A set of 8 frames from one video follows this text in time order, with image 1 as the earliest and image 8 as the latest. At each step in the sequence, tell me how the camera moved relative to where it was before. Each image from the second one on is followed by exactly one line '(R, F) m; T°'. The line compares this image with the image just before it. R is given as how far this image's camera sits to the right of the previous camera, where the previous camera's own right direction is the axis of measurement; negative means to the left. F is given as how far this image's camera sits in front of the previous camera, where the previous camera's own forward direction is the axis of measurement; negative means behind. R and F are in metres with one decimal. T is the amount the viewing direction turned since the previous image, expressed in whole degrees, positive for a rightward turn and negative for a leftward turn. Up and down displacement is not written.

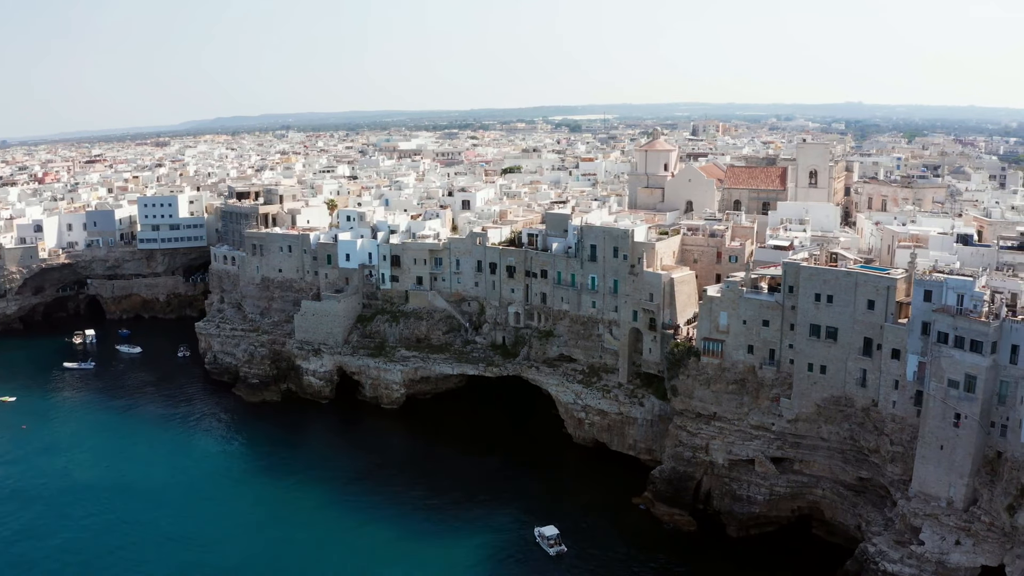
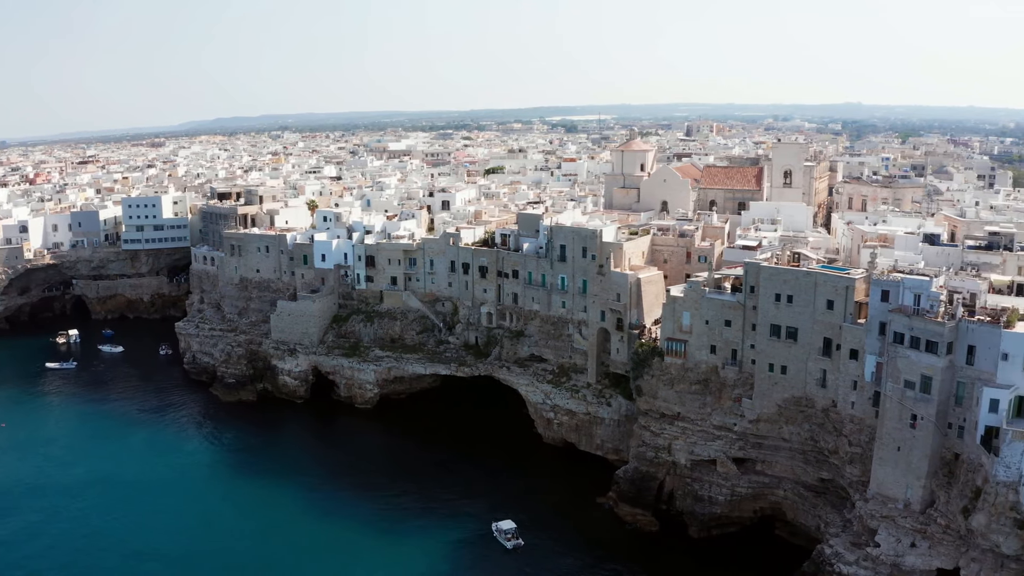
(+2.5, 0.0) m; -1°
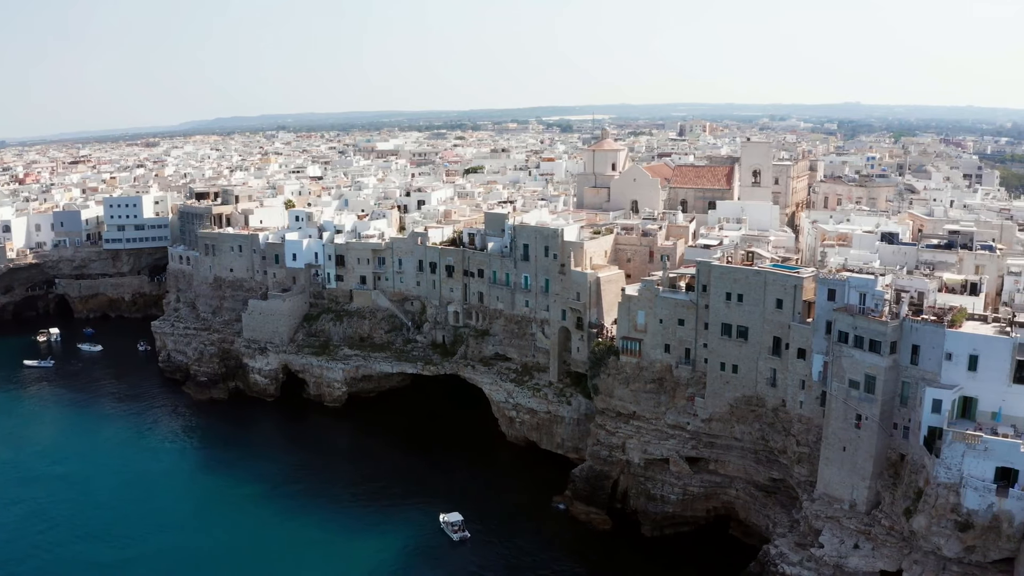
(+3.0, -0.1) m; -1°
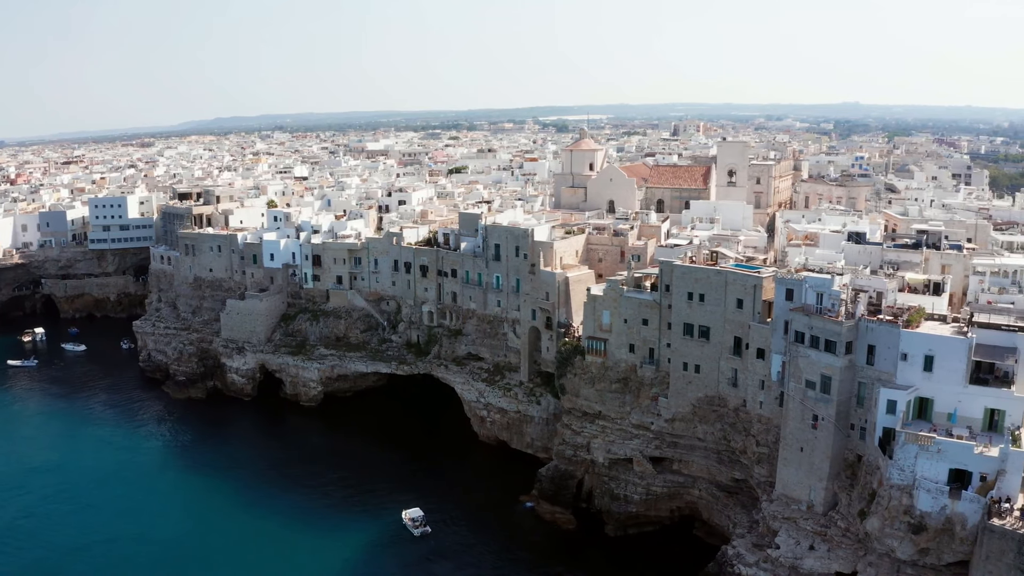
(+2.3, -0.1) m; -1°
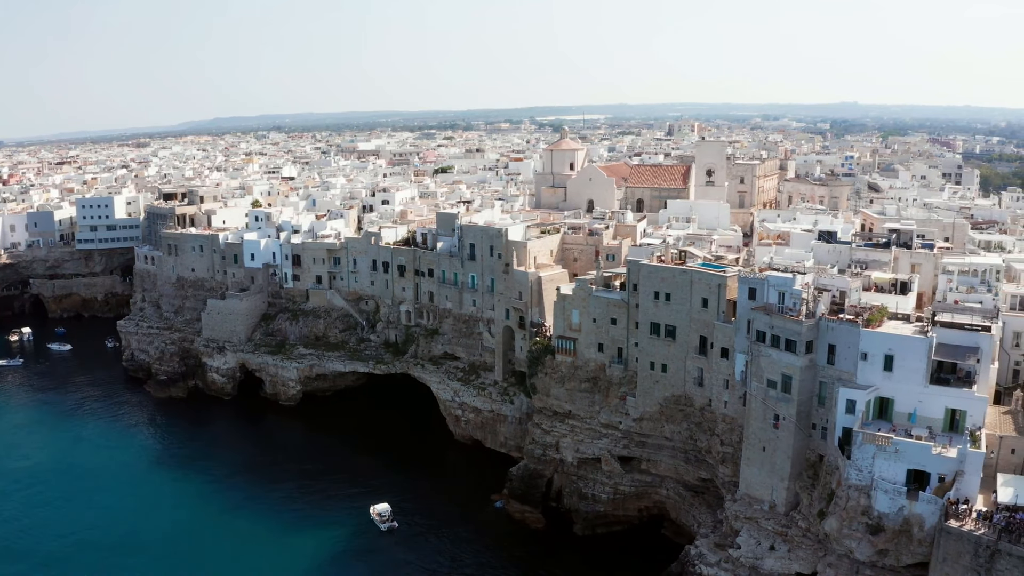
(+2.0, 0.0) m; 0°
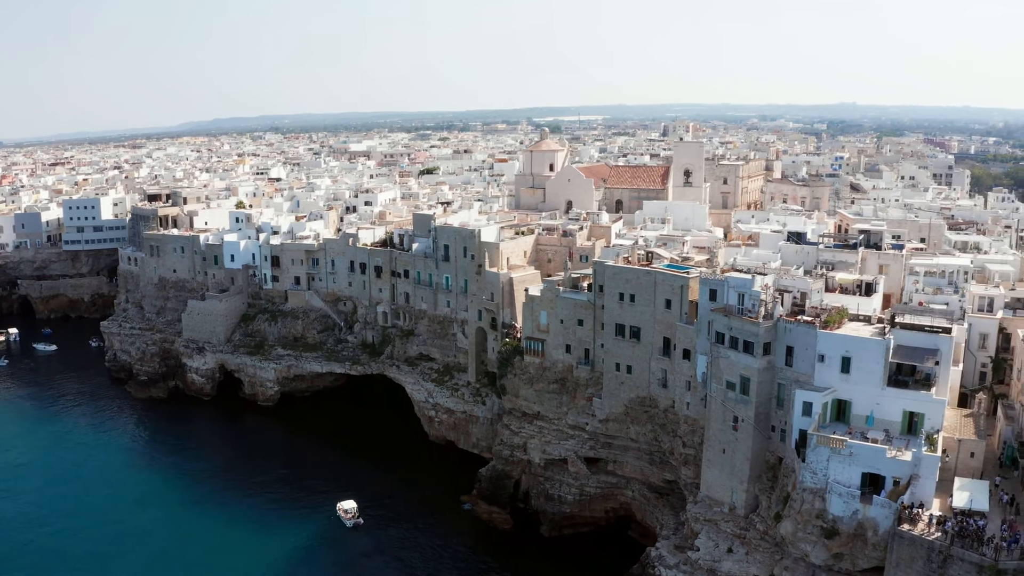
(+2.1, 0.0) m; 0°
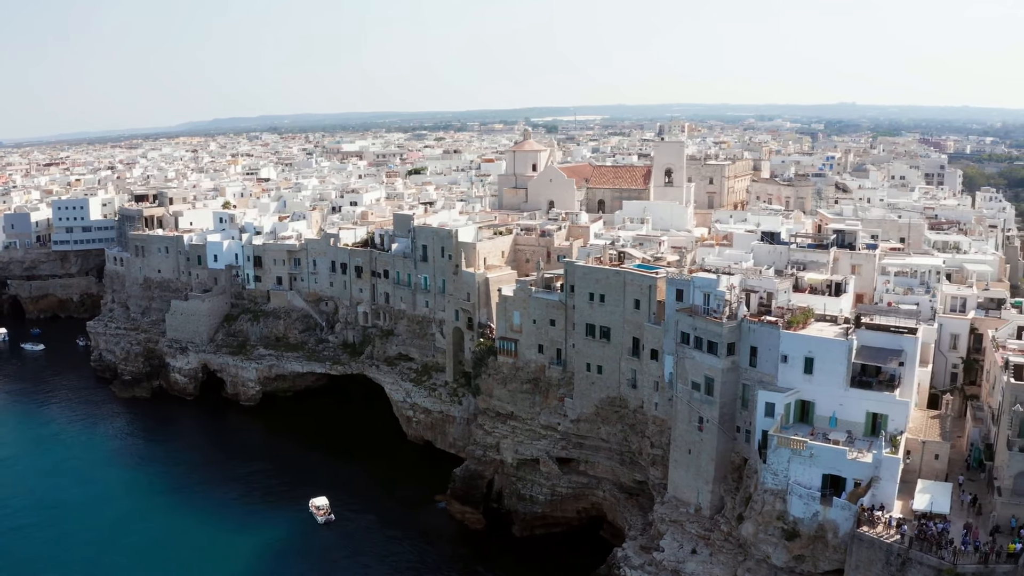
(+1.8, 0.0) m; 0°
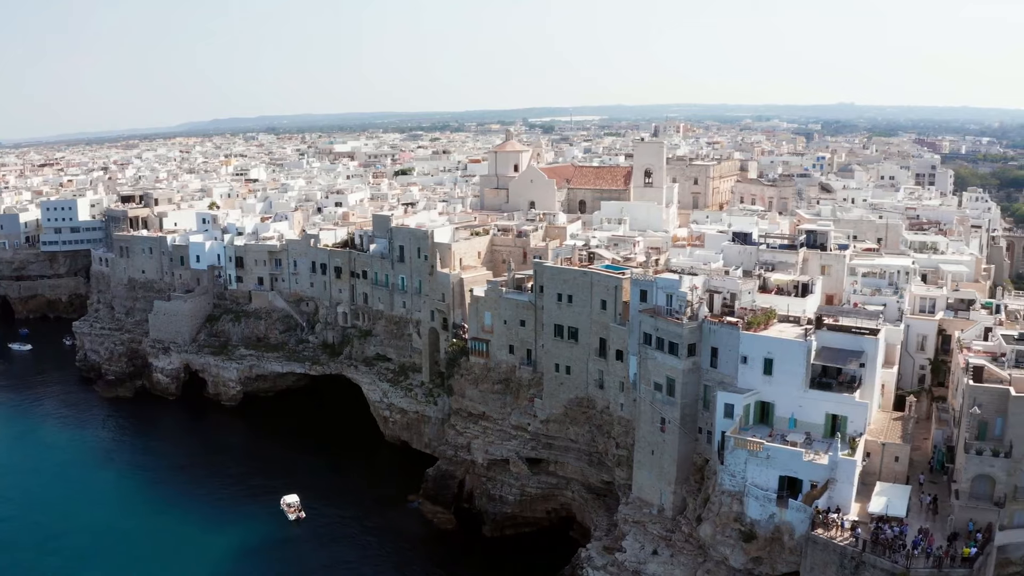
(+1.9, -0.1) m; 0°
